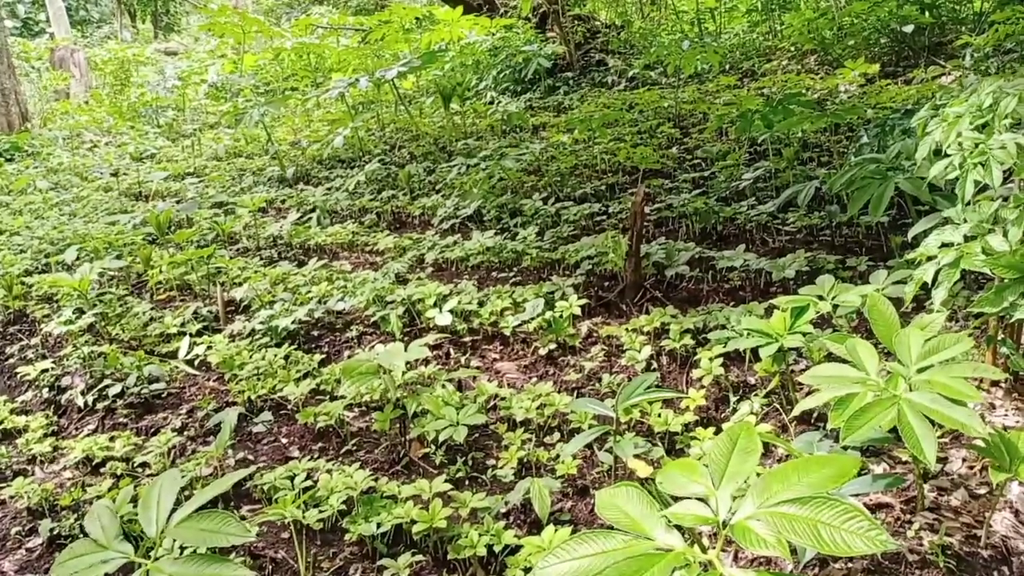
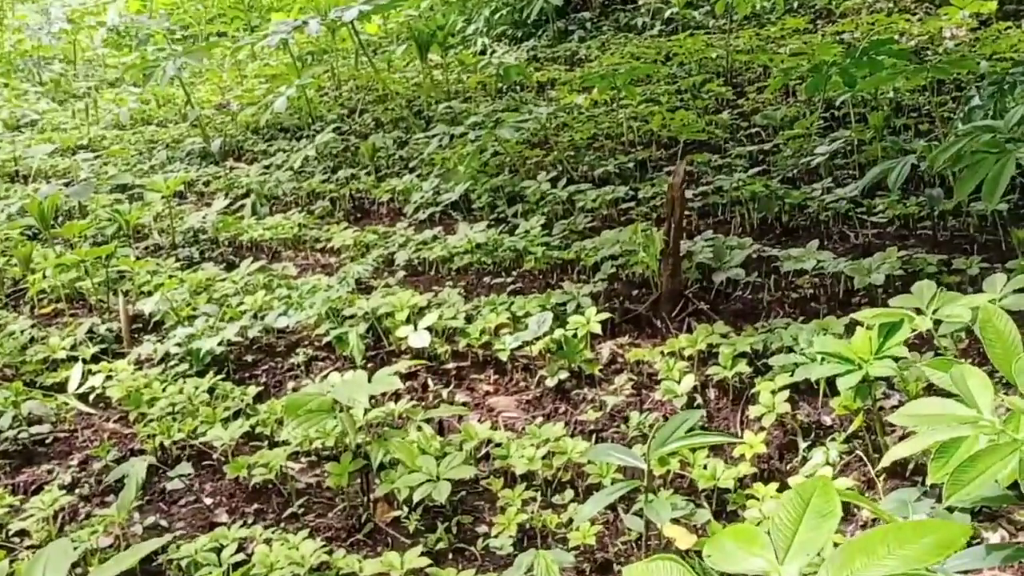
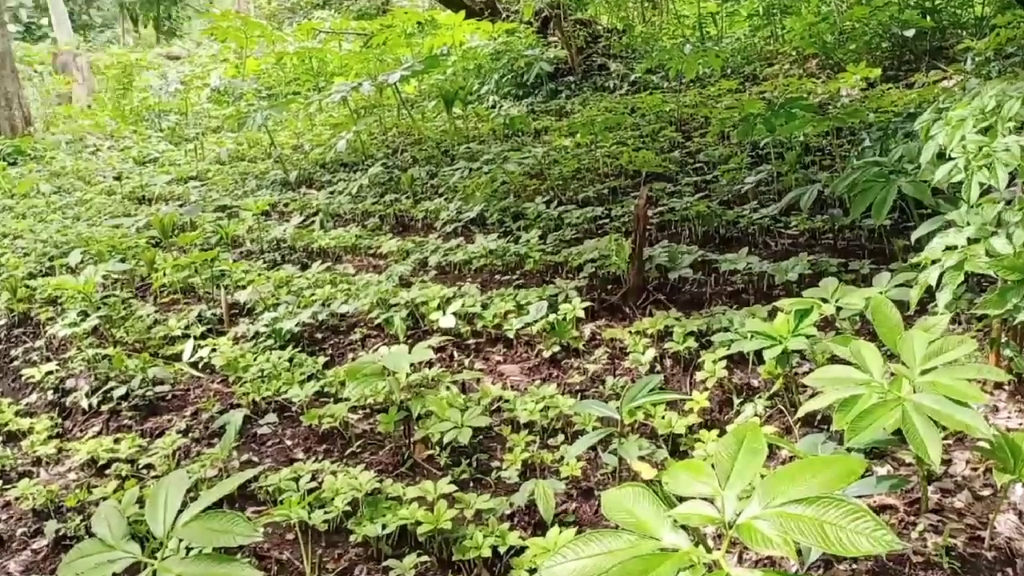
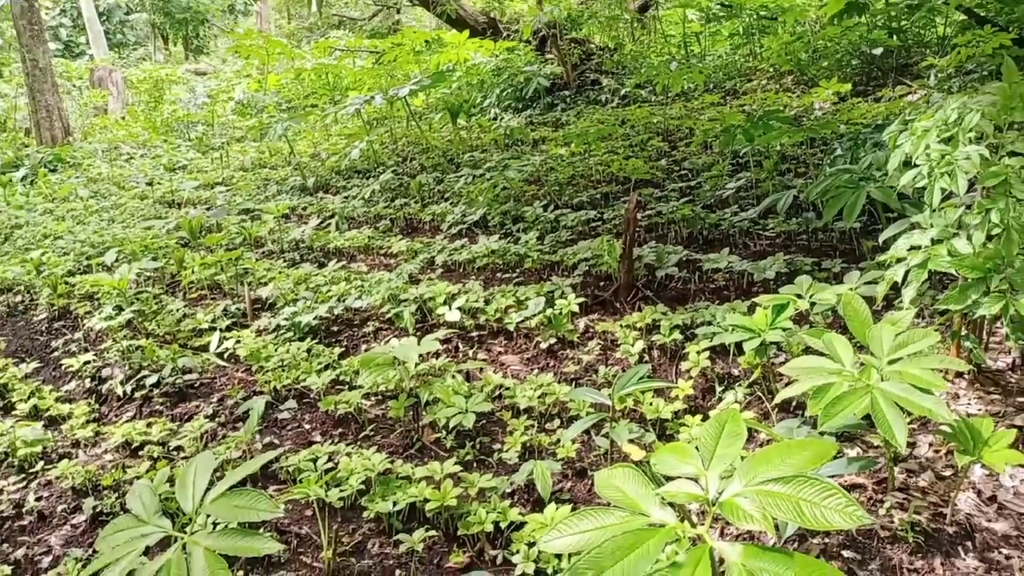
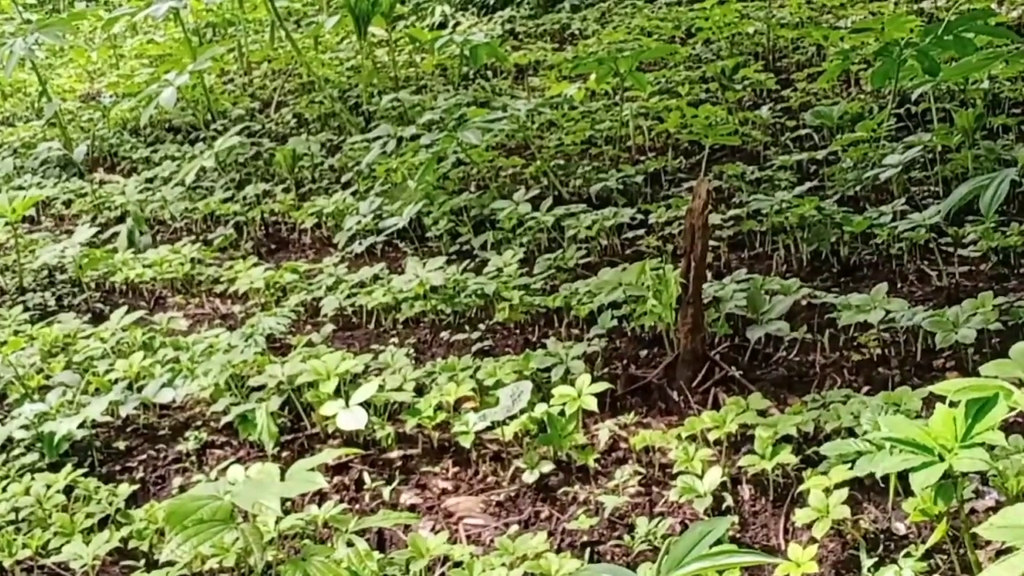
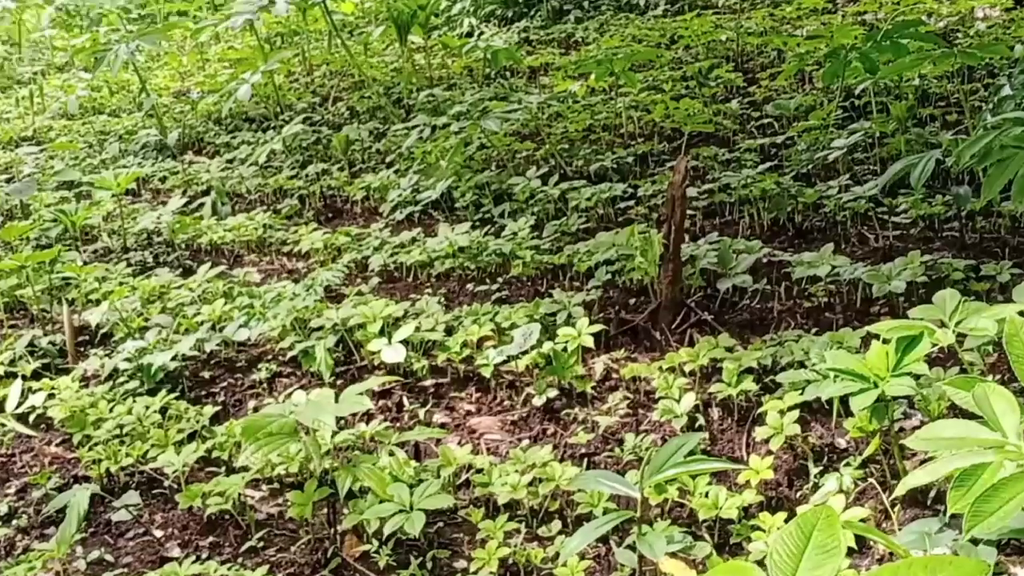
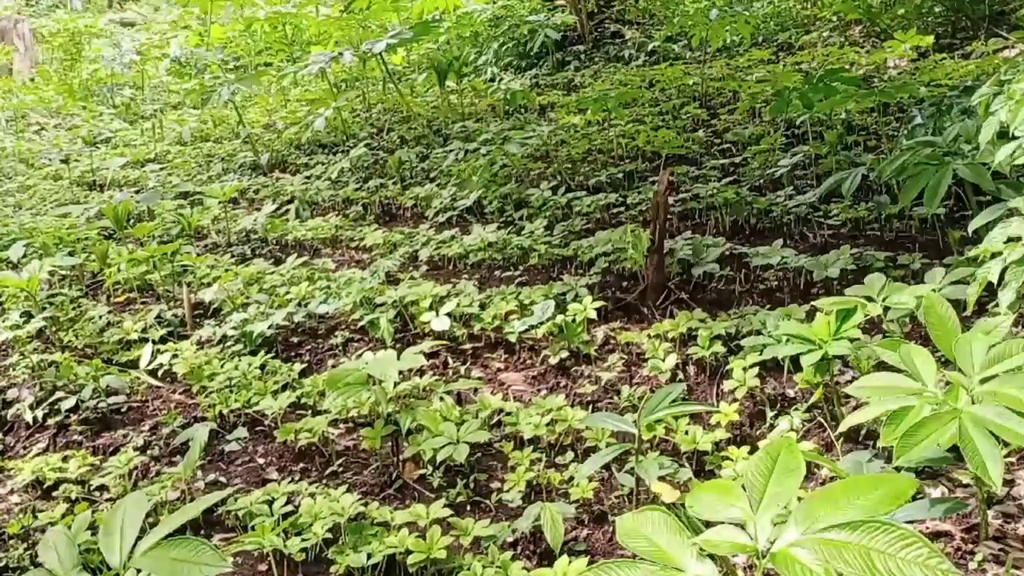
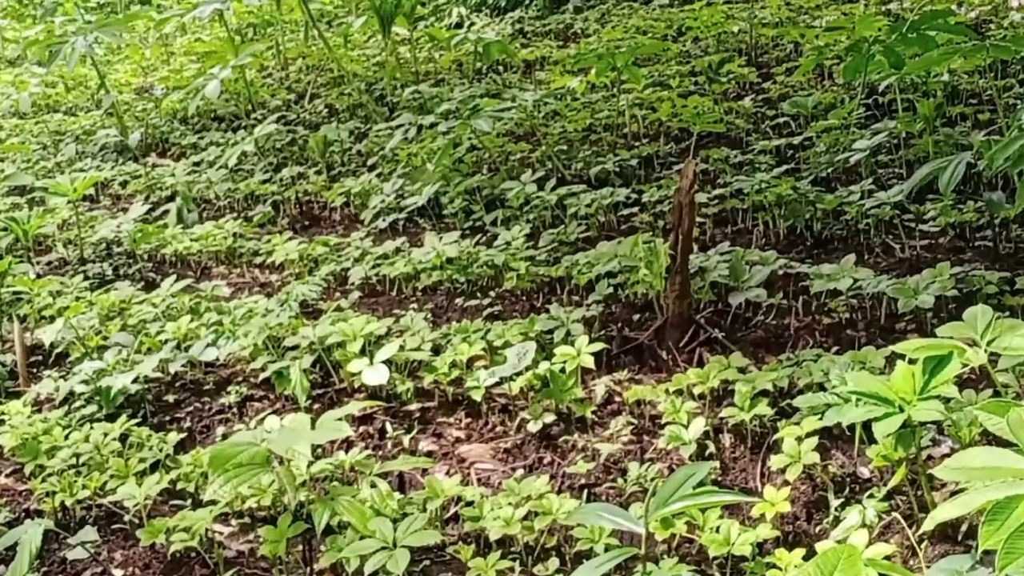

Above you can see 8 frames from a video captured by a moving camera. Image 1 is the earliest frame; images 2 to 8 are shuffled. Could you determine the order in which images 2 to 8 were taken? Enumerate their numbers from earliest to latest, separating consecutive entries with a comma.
4, 3, 7, 2, 6, 8, 5
